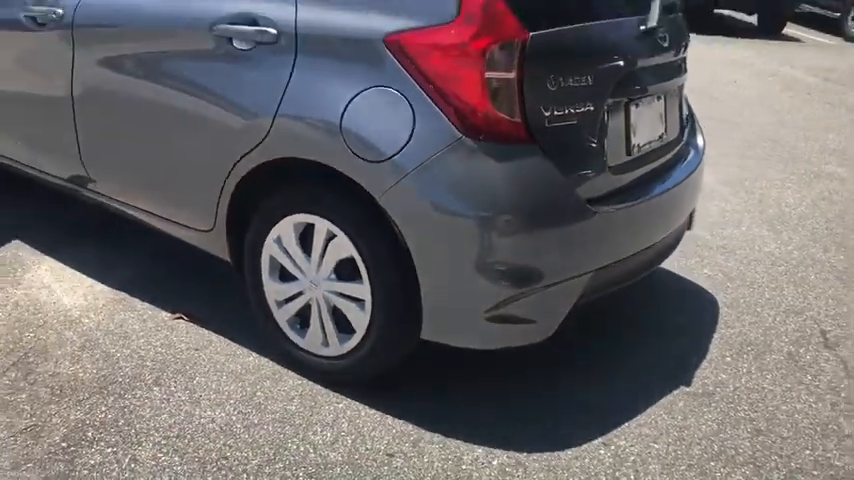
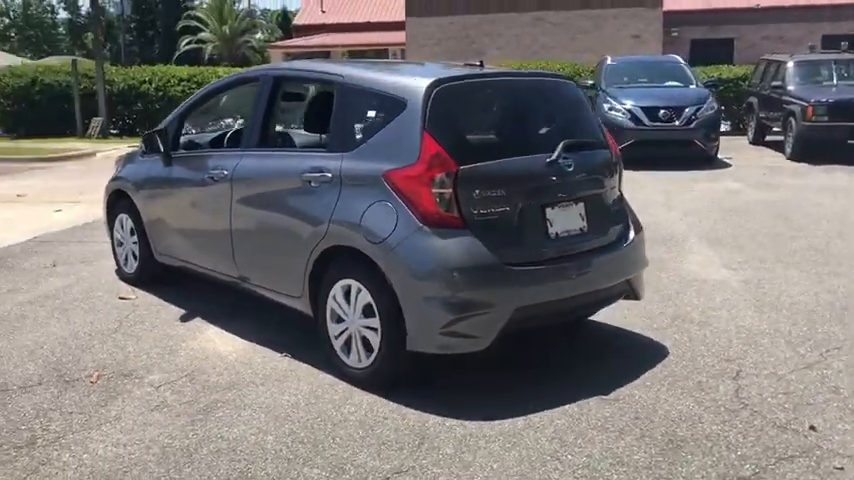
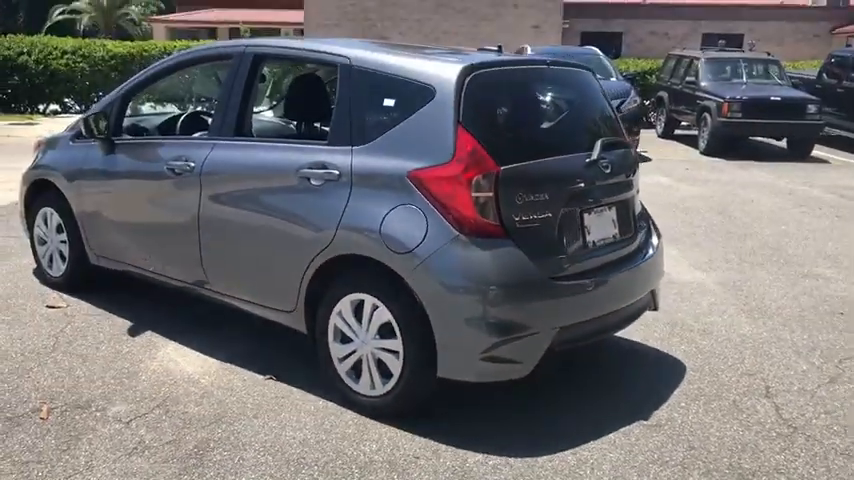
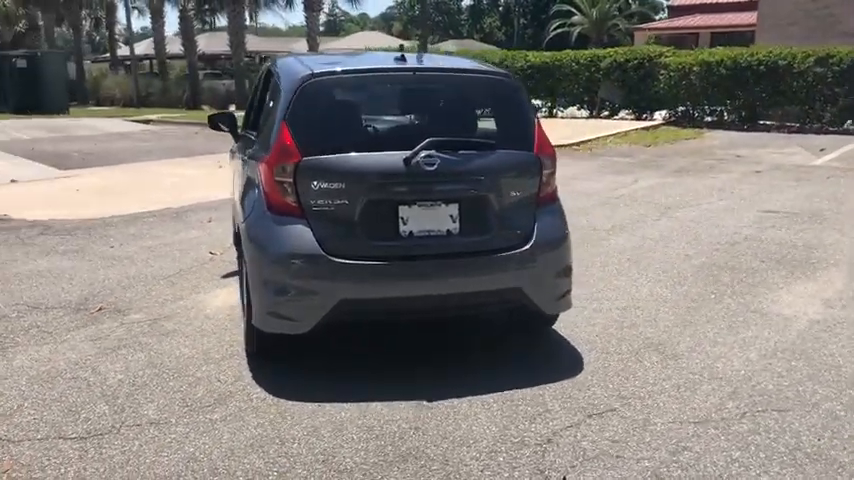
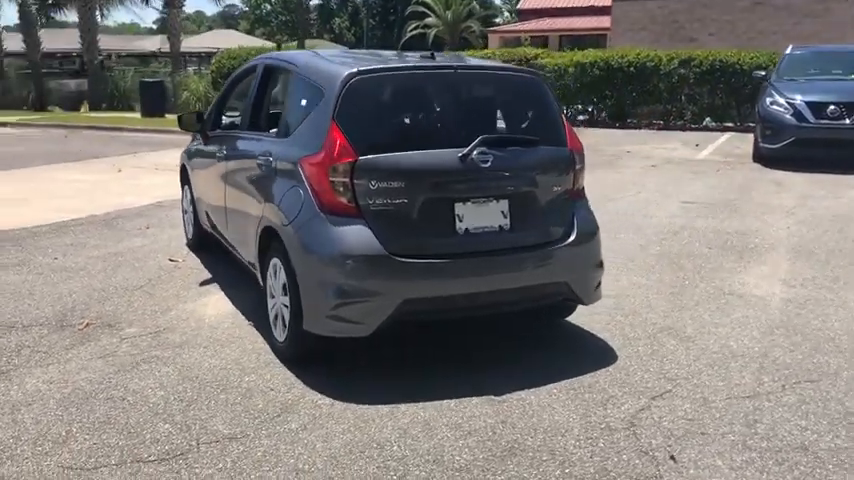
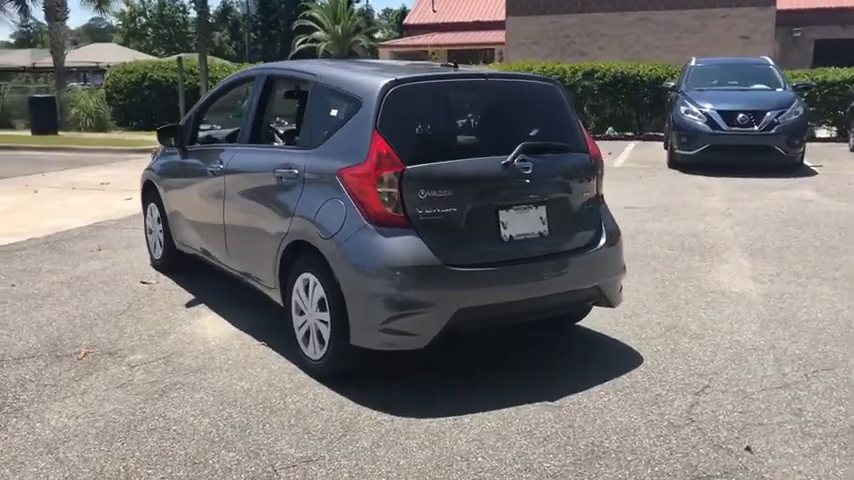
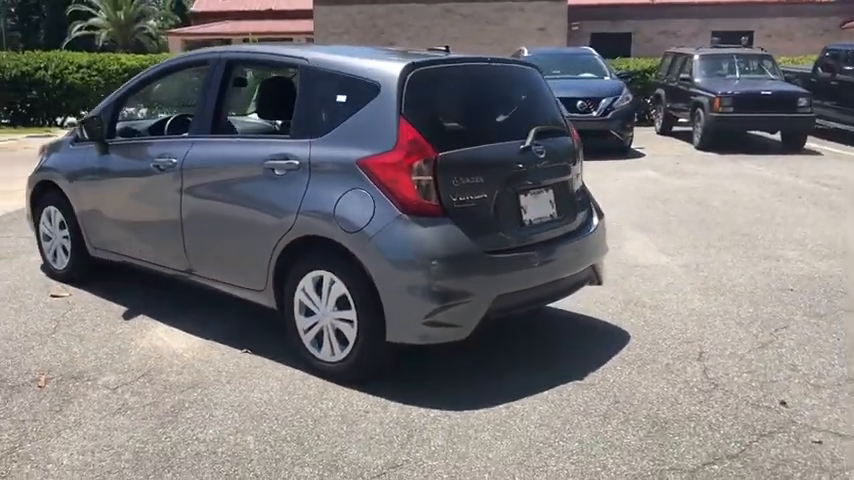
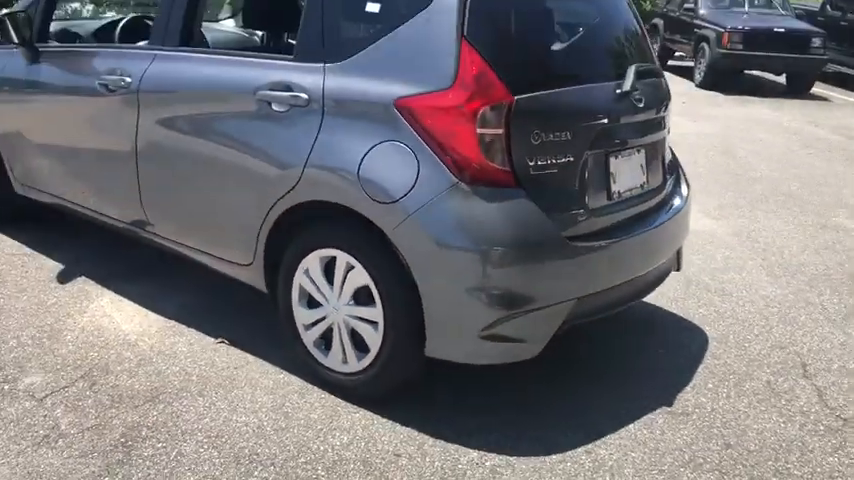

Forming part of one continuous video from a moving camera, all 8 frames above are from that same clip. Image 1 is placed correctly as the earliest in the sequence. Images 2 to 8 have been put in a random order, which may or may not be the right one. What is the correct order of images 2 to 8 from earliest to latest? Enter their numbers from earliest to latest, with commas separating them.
8, 3, 7, 2, 6, 5, 4
